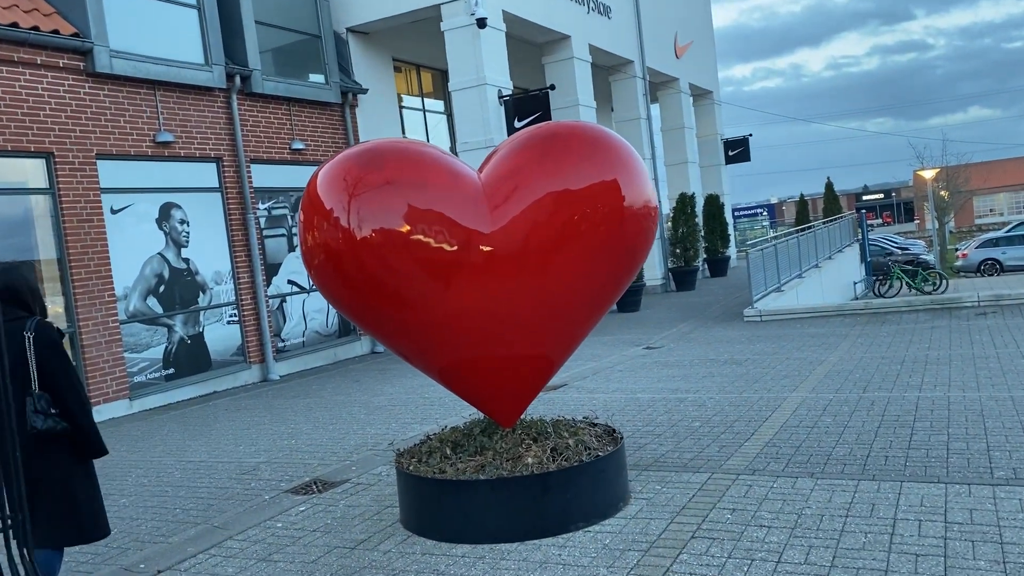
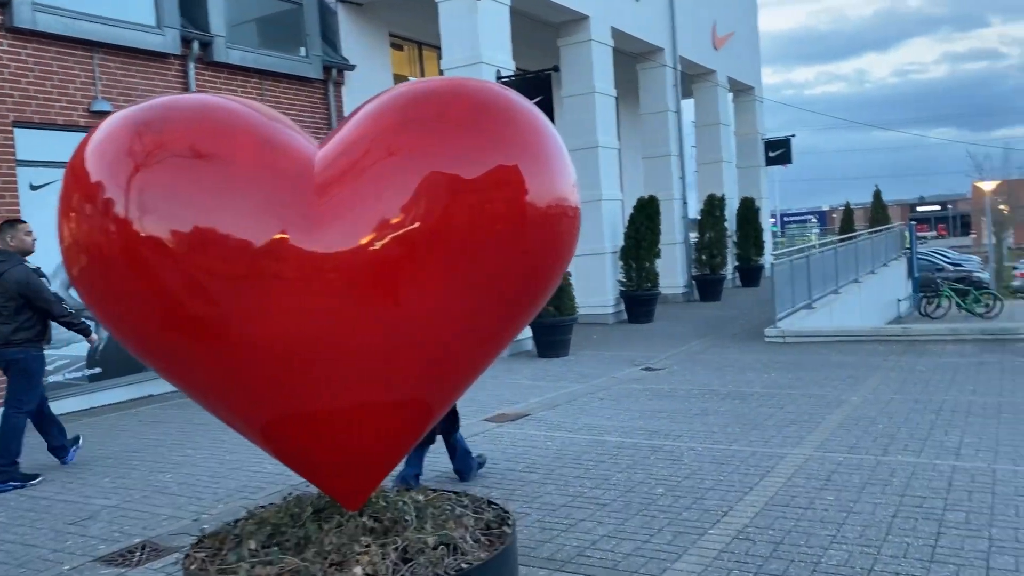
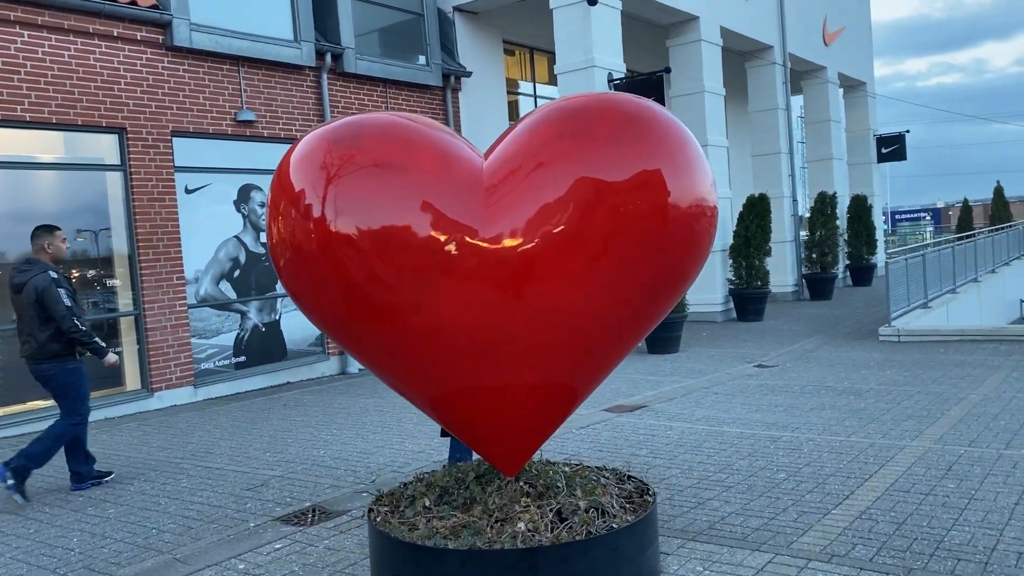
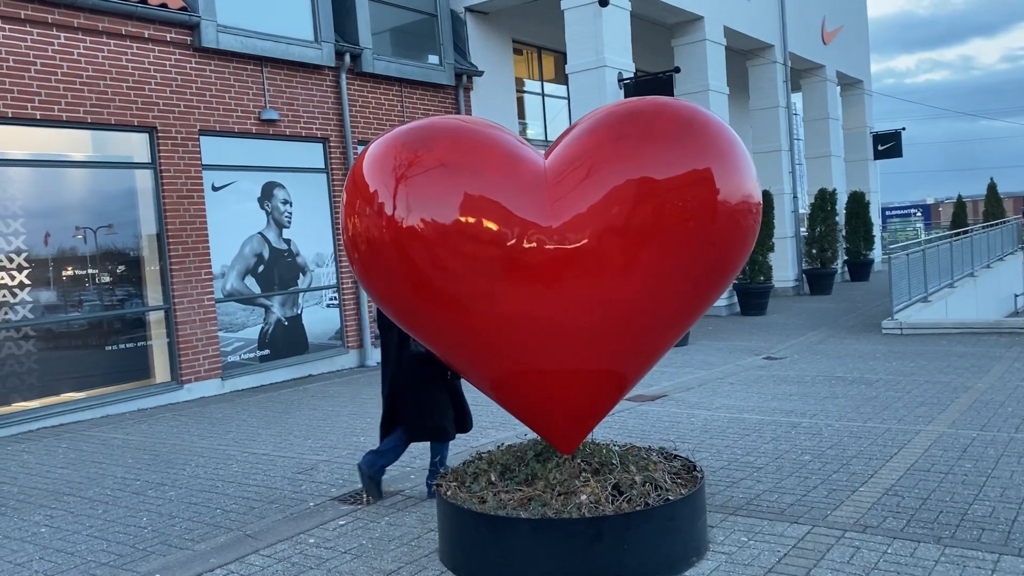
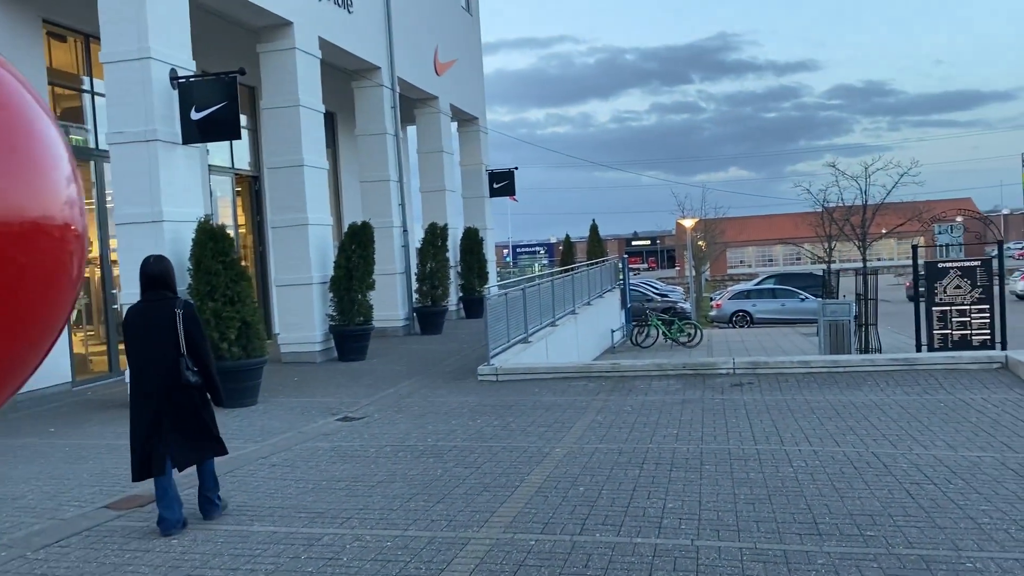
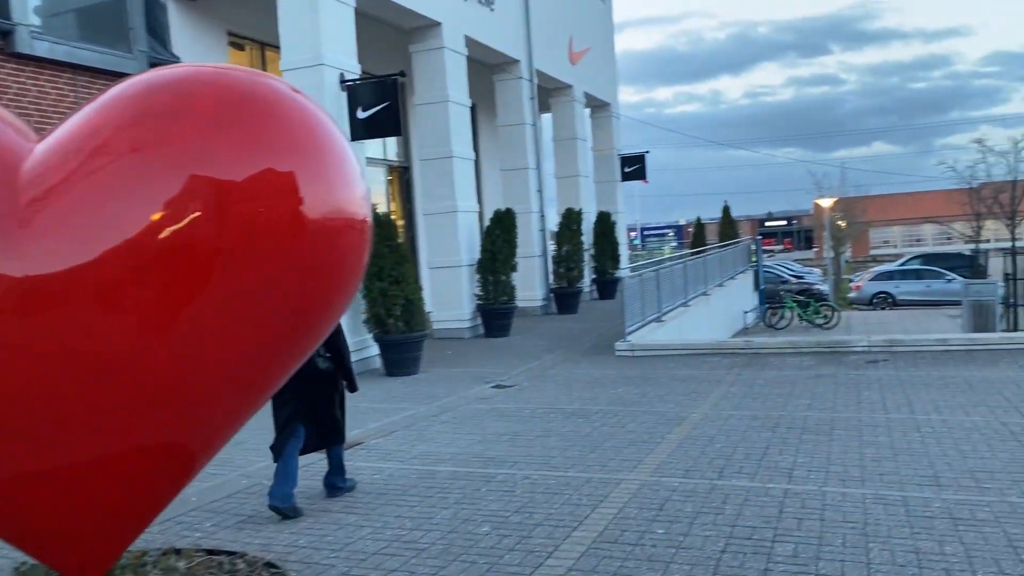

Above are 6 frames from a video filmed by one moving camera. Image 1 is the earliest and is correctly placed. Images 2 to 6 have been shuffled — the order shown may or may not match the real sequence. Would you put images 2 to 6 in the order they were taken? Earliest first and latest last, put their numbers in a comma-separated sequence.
4, 3, 2, 6, 5
